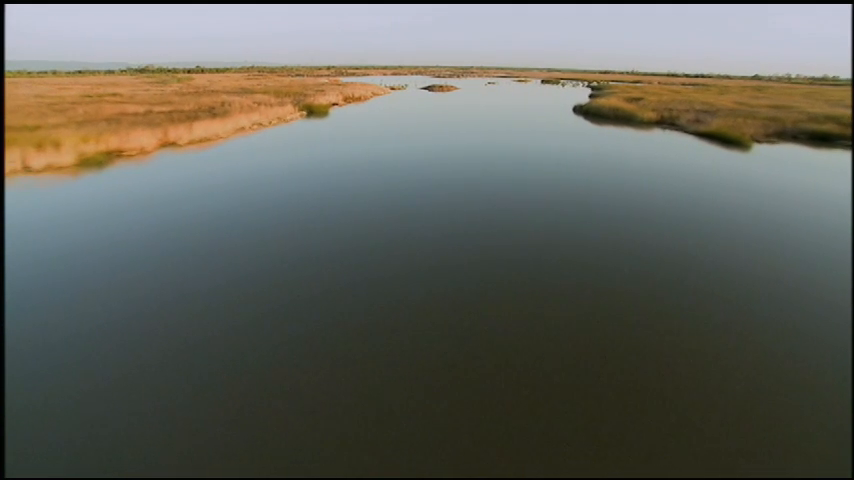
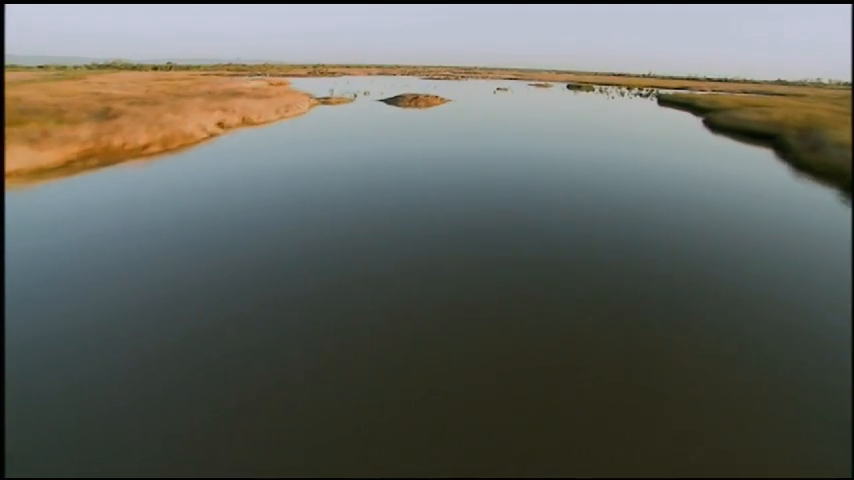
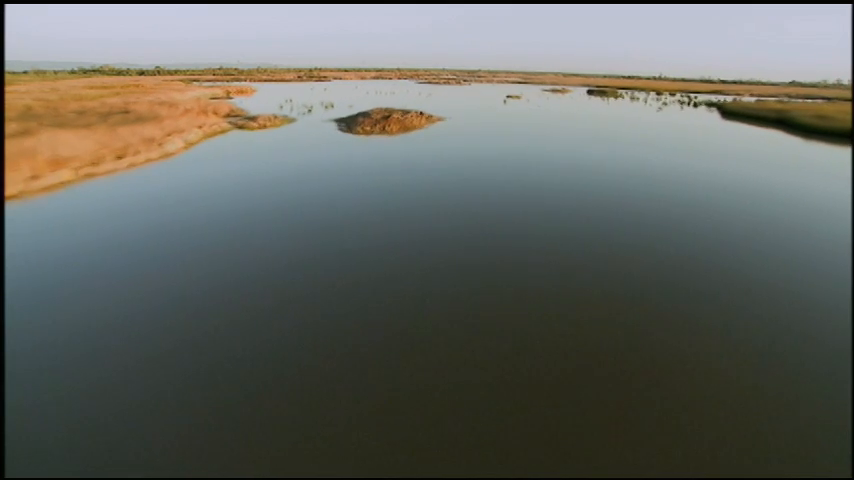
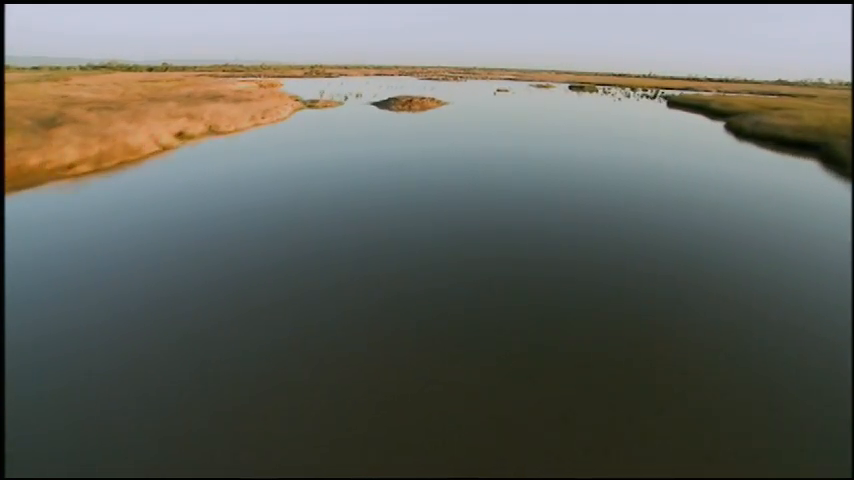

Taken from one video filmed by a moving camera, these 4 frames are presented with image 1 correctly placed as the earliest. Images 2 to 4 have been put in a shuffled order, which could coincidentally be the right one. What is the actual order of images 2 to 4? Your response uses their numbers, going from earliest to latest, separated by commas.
2, 4, 3
